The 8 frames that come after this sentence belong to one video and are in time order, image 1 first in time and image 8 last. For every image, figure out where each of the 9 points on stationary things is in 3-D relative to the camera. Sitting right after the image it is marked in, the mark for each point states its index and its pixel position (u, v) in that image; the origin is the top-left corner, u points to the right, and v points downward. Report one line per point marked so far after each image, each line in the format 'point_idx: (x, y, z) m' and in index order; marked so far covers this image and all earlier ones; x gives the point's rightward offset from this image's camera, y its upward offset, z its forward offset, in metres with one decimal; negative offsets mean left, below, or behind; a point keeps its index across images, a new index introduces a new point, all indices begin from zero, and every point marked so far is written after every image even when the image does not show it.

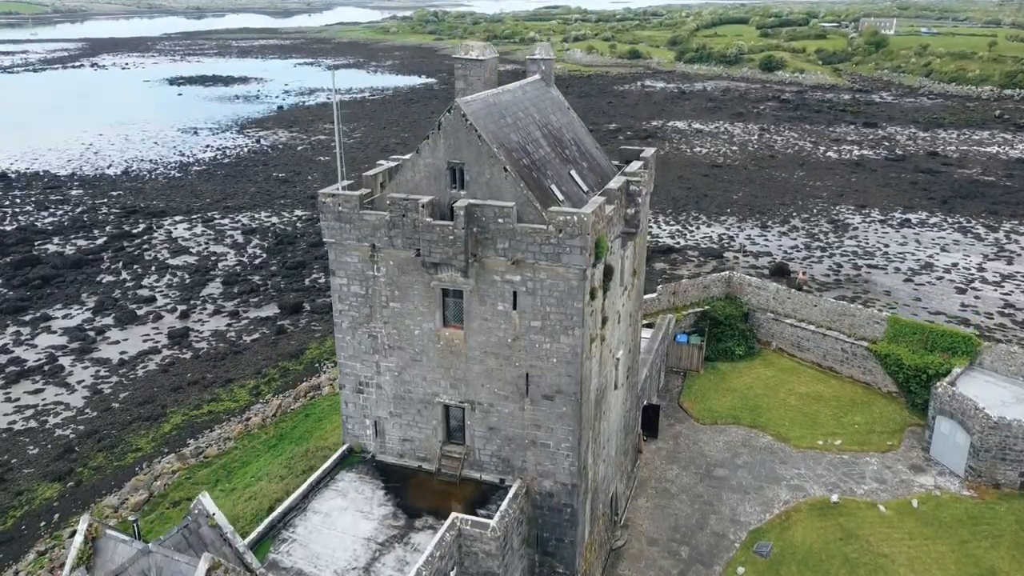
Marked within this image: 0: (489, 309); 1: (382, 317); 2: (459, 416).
0: (-0.5, -0.4, +15.9) m
1: (-2.7, -0.6, +16.7) m
2: (-1.1, -2.7, +17.1) m
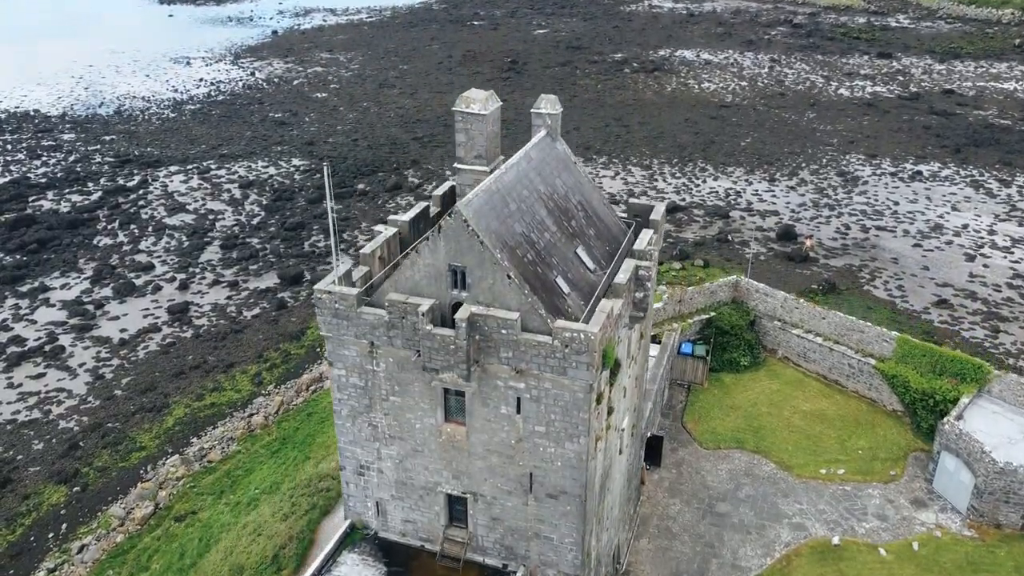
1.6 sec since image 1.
0: (-0.4, -2.4, +15.4) m
1: (-2.6, -2.4, +16.3) m
2: (-1.1, -4.5, +16.9) m
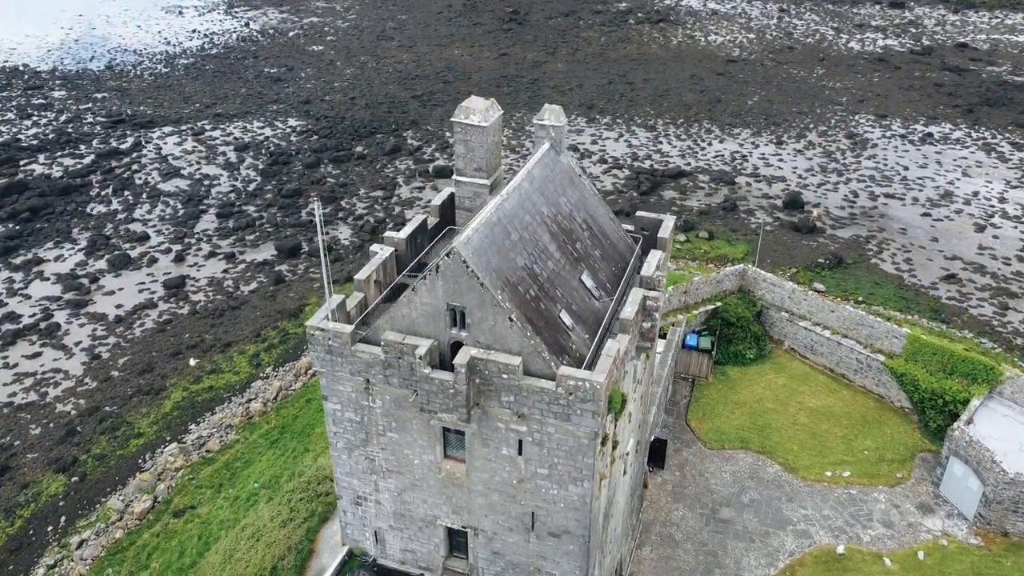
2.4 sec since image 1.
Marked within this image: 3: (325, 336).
0: (-0.4, -3.0, +14.9) m
1: (-2.6, -3.0, +15.8) m
2: (-1.0, -5.1, +16.5) m
3: (-3.4, -0.9, +14.7) m
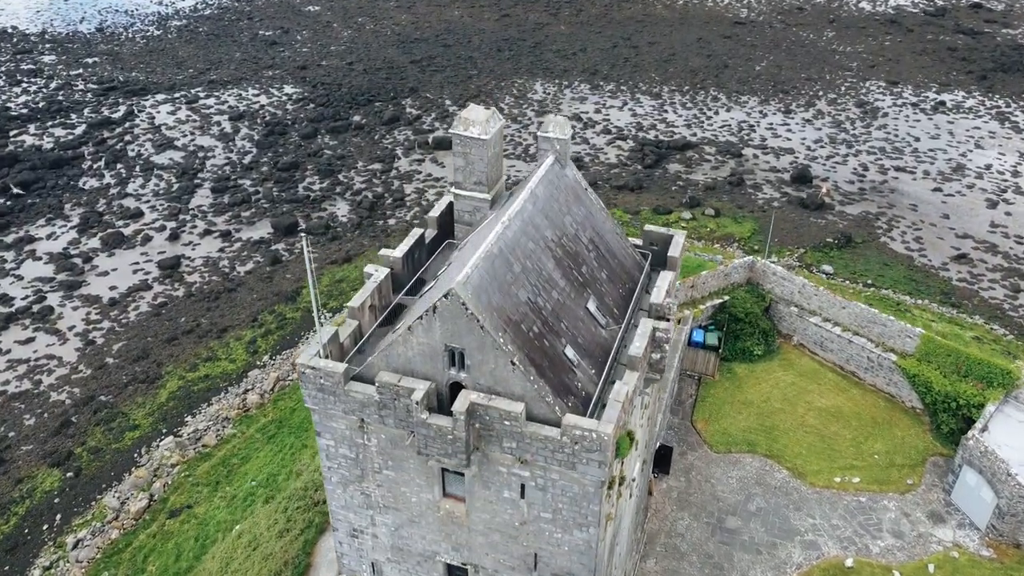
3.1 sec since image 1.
0: (-0.3, -3.6, +14.2) m
1: (-2.6, -3.6, +15.1) m
2: (-1.0, -5.6, +15.9) m
3: (-3.4, -1.5, +13.9) m
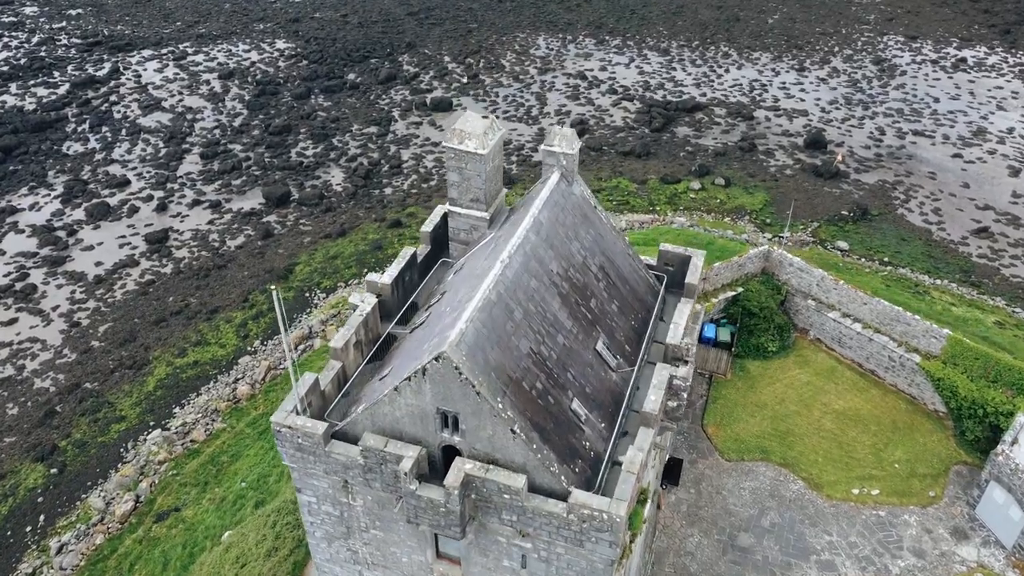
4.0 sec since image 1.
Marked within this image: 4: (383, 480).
0: (-0.3, -4.4, +12.8) m
1: (-2.6, -4.3, +13.7) m
2: (-1.0, -6.2, +14.7) m
3: (-3.4, -2.3, +12.4) m
4: (-2.0, -3.0, +12.3) m
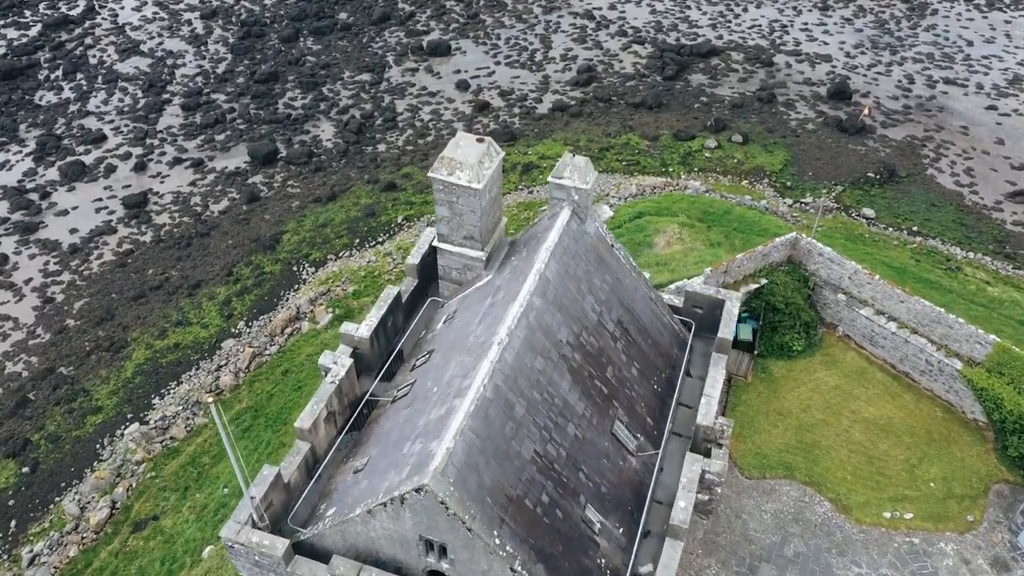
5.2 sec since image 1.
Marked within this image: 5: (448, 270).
0: (-0.3, -5.4, +10.9) m
1: (-2.6, -5.3, +11.8) m
2: (-1.0, -7.1, +12.9) m
3: (-3.4, -3.4, +10.3) m
4: (-2.0, -4.1, +10.3) m
5: (-1.1, +0.3, +13.4) m
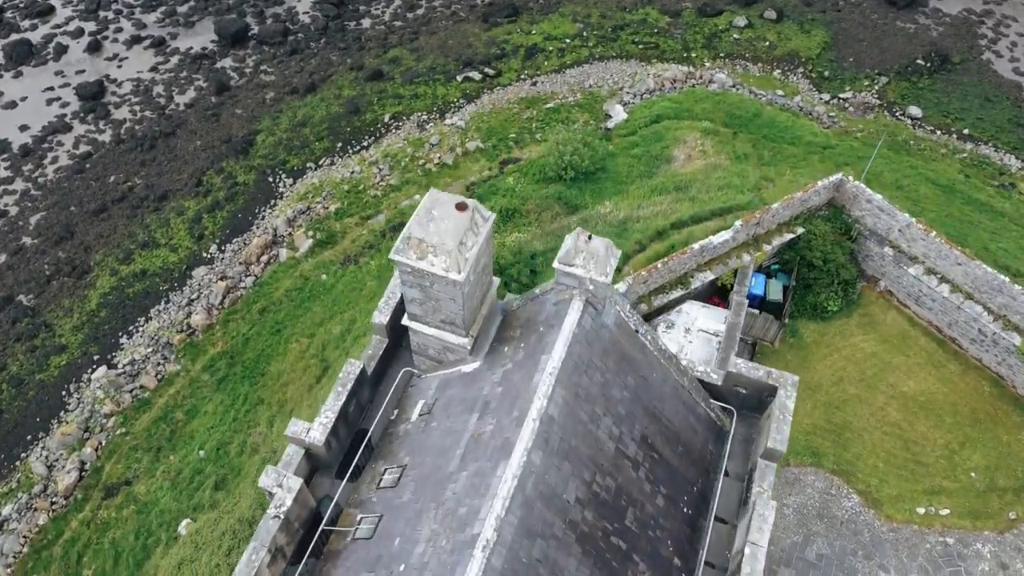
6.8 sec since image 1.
0: (-0.5, -6.9, +9.1) m
1: (-2.7, -6.5, +10.0) m
2: (-1.1, -8.1, +11.5) m
3: (-3.5, -5.0, +8.2) m
4: (-2.1, -5.7, +8.3) m
5: (-1.2, -0.8, +10.4) m
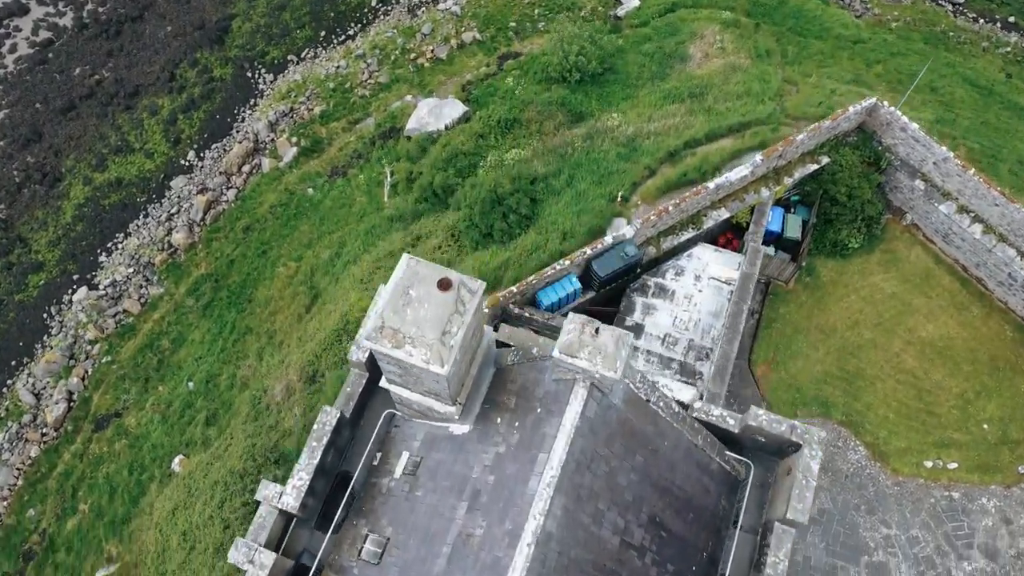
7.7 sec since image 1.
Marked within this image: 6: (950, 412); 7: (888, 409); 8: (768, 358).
0: (-0.5, -7.6, +9.2) m
1: (-2.8, -7.0, +9.9) m
2: (-1.2, -8.3, +11.7) m
3: (-3.6, -5.9, +7.8) m
4: (-2.2, -6.6, +8.1) m
5: (-1.2, -1.3, +9.2) m
6: (+10.6, -3.0, +19.3) m
7: (+9.0, -2.9, +19.3) m
8: (+6.3, -1.7, +19.8) m
